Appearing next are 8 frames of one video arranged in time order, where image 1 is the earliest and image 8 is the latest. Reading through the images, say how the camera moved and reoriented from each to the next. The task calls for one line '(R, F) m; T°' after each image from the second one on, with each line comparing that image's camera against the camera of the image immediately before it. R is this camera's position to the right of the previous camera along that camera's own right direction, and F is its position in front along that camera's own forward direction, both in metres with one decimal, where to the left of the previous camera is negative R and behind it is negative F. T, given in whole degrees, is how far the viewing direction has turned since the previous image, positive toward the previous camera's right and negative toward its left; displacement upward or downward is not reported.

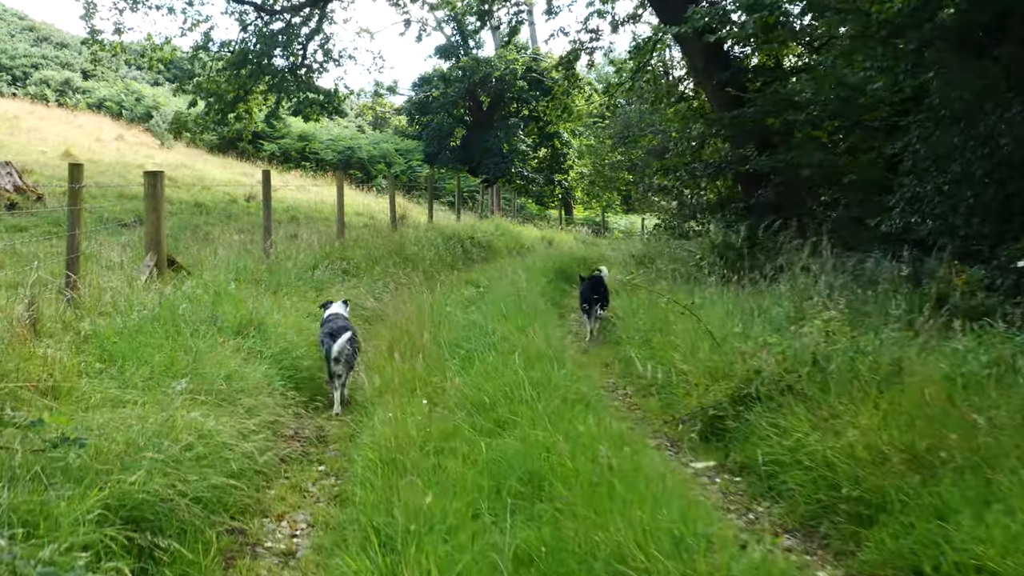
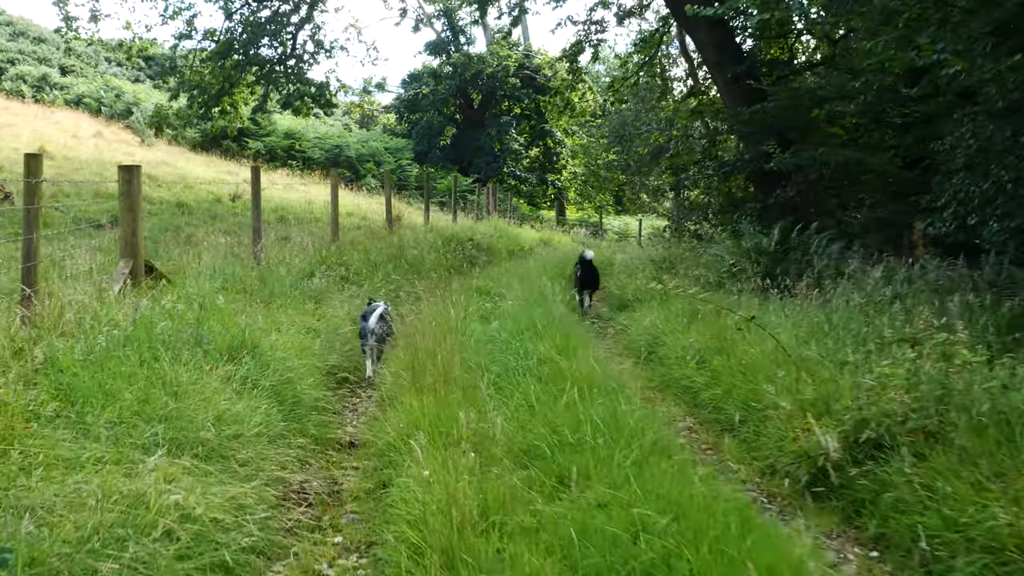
(-0.2, +0.9) m; +1°
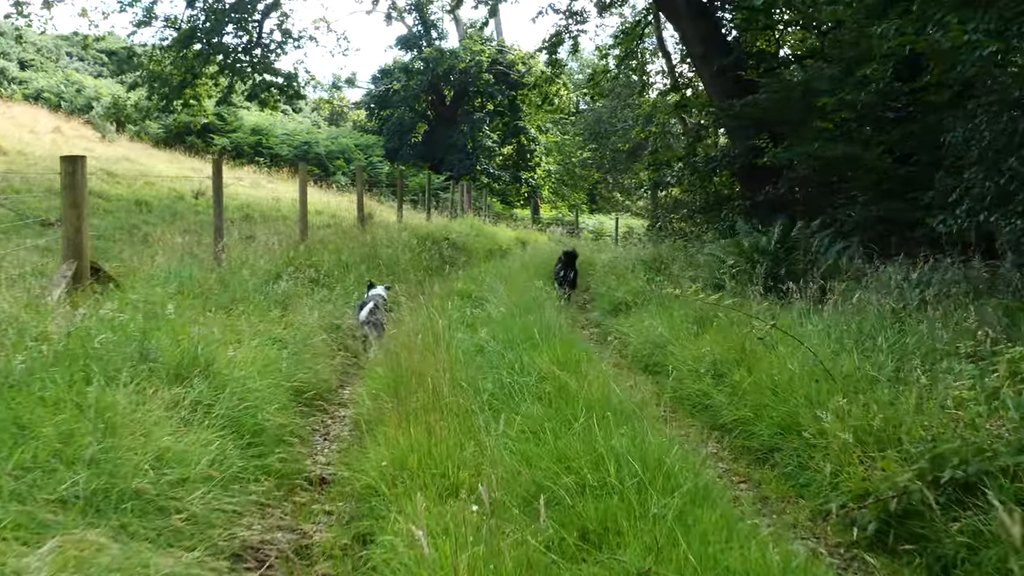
(-0.1, +0.6) m; +1°
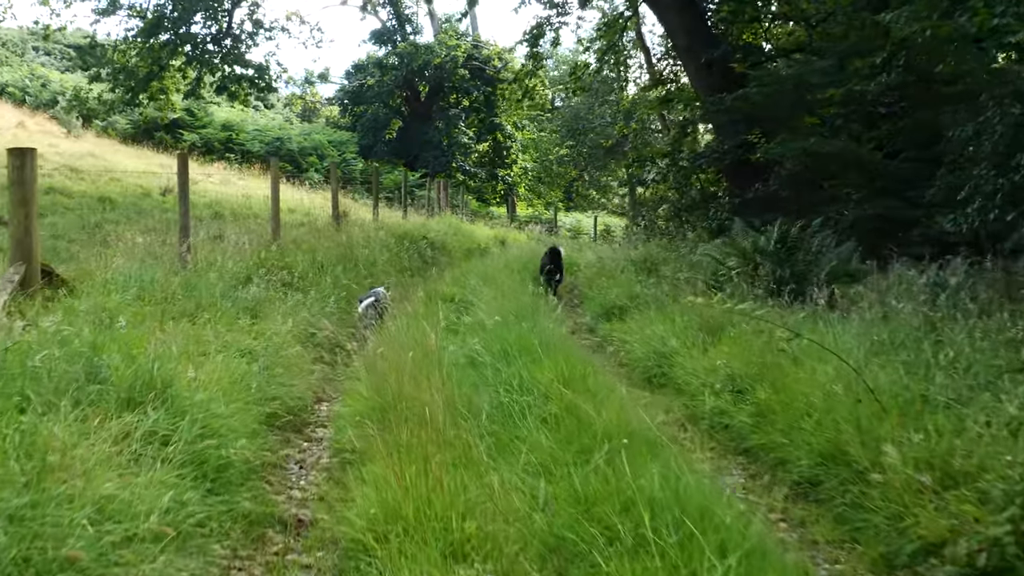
(-0.1, +0.5) m; +1°
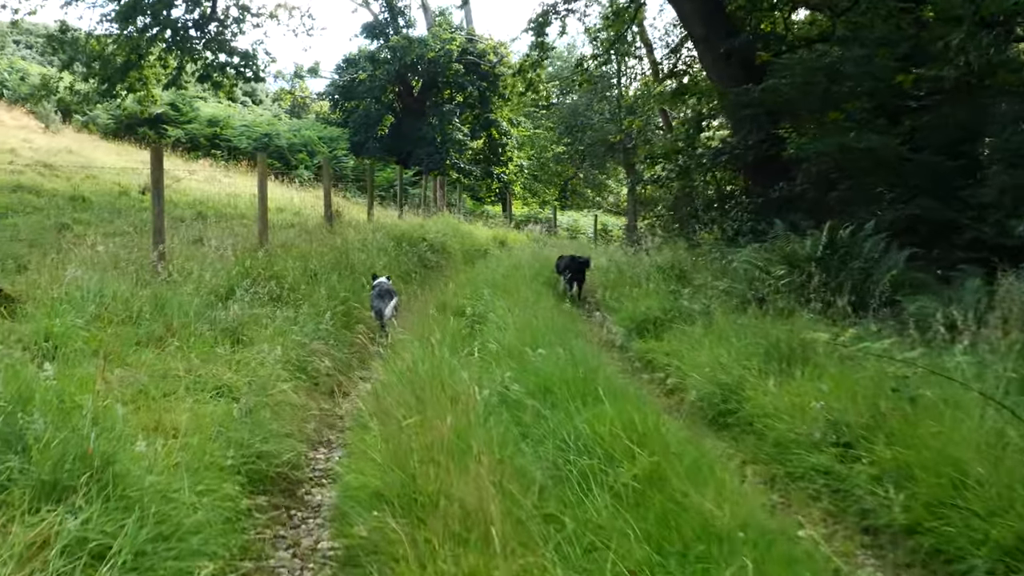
(-0.2, +0.9) m; +1°
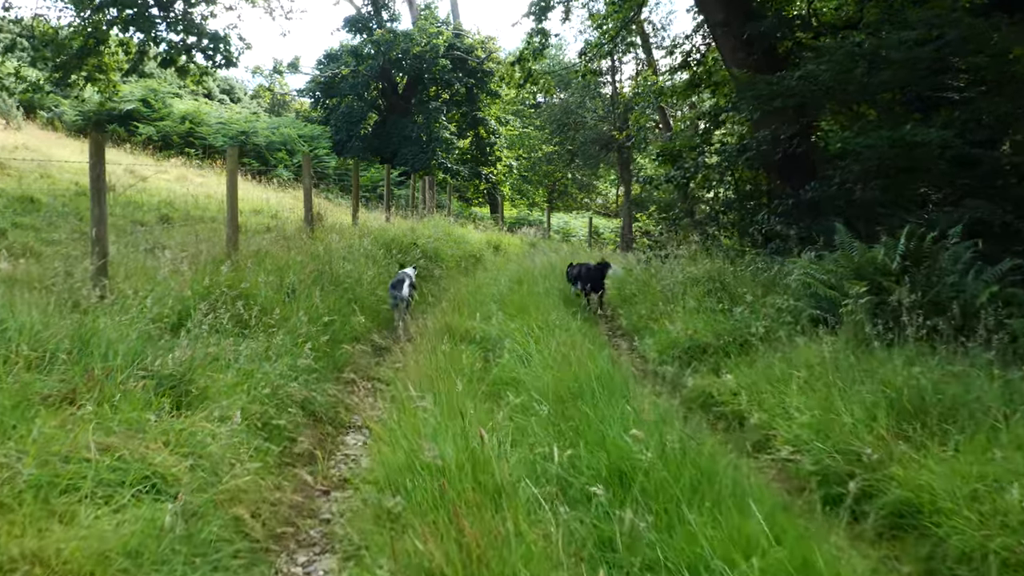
(-0.2, +1.2) m; +1°
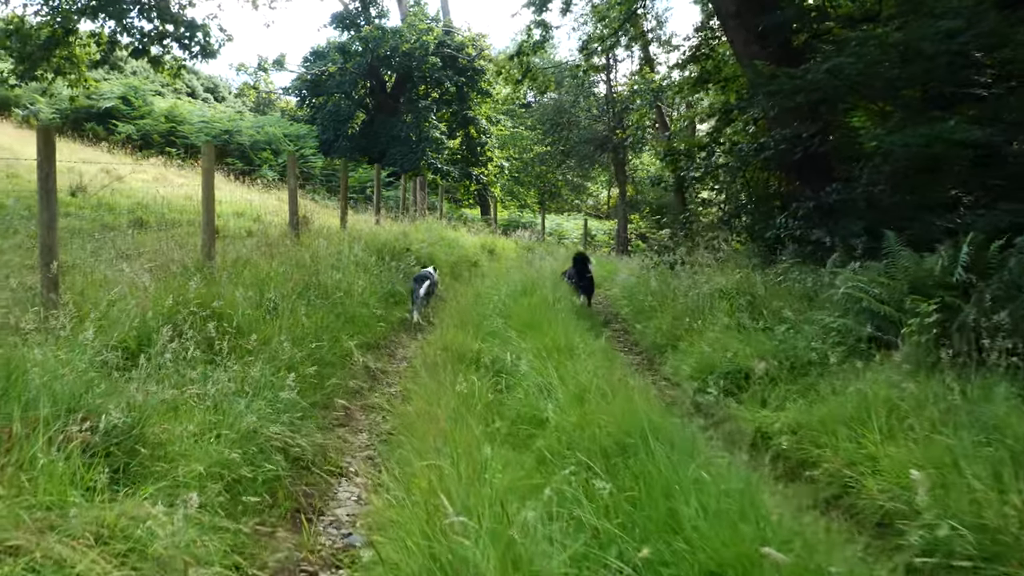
(-0.1, +0.7) m; +1°
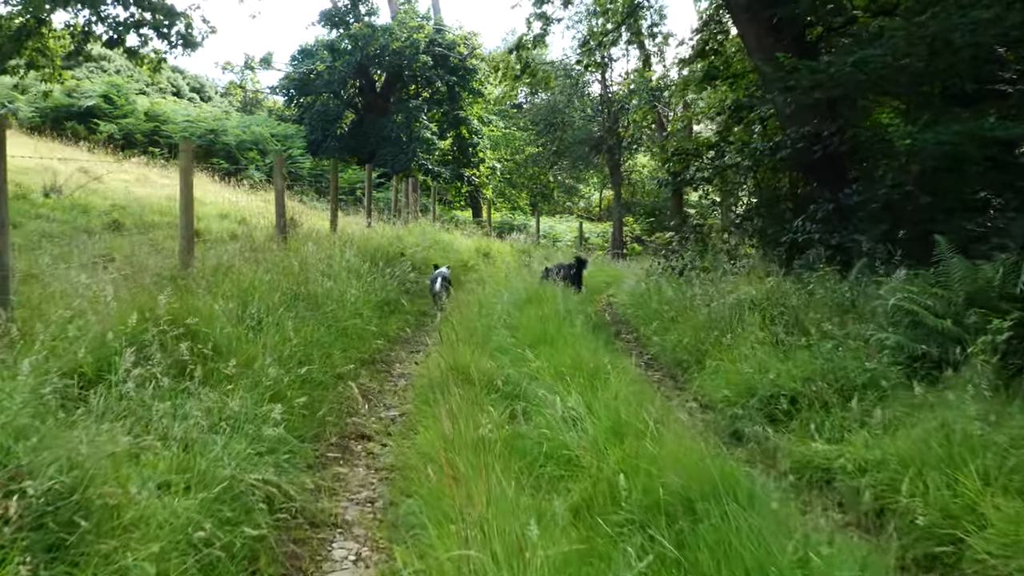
(-0.1, +0.6) m; +1°
